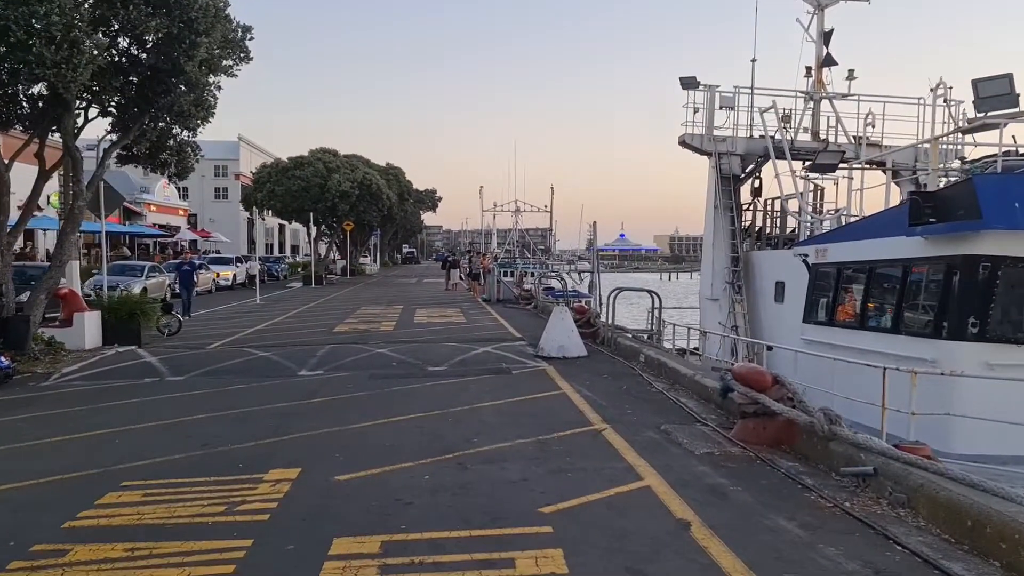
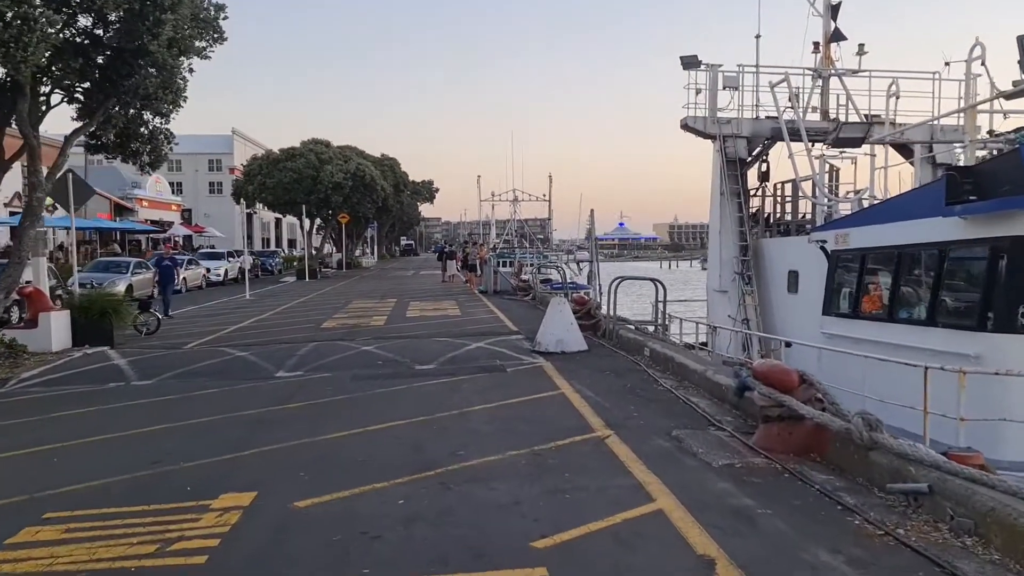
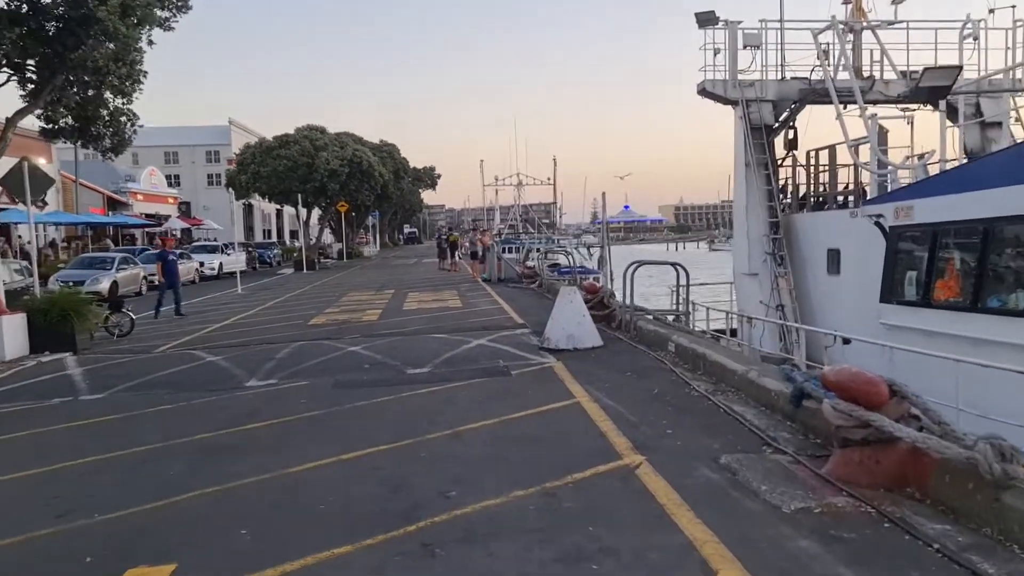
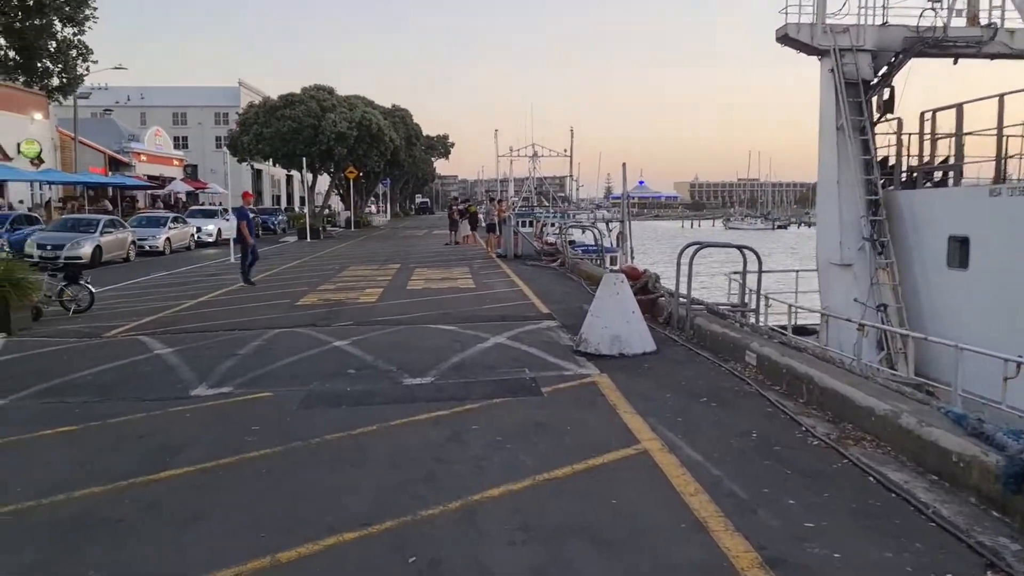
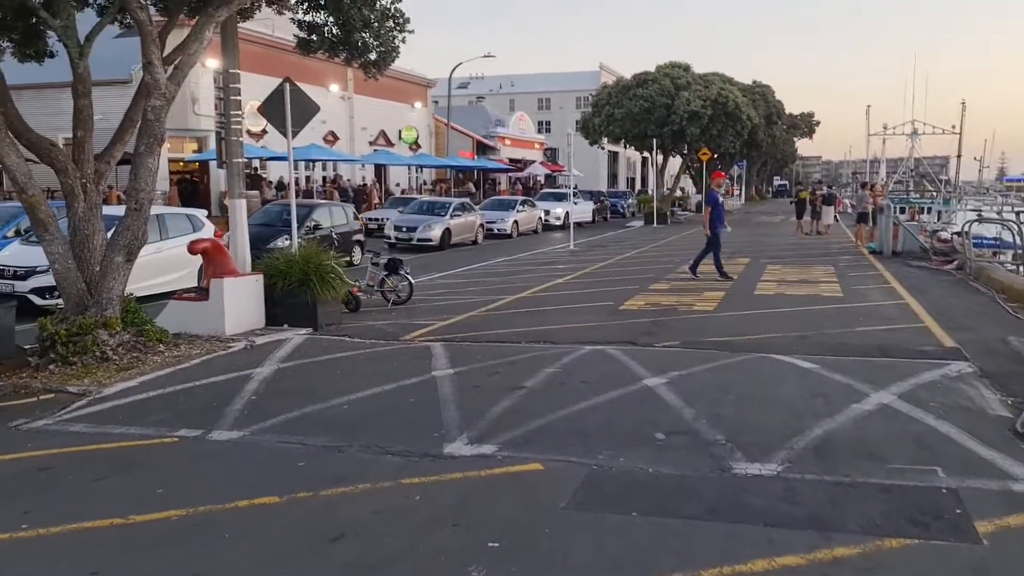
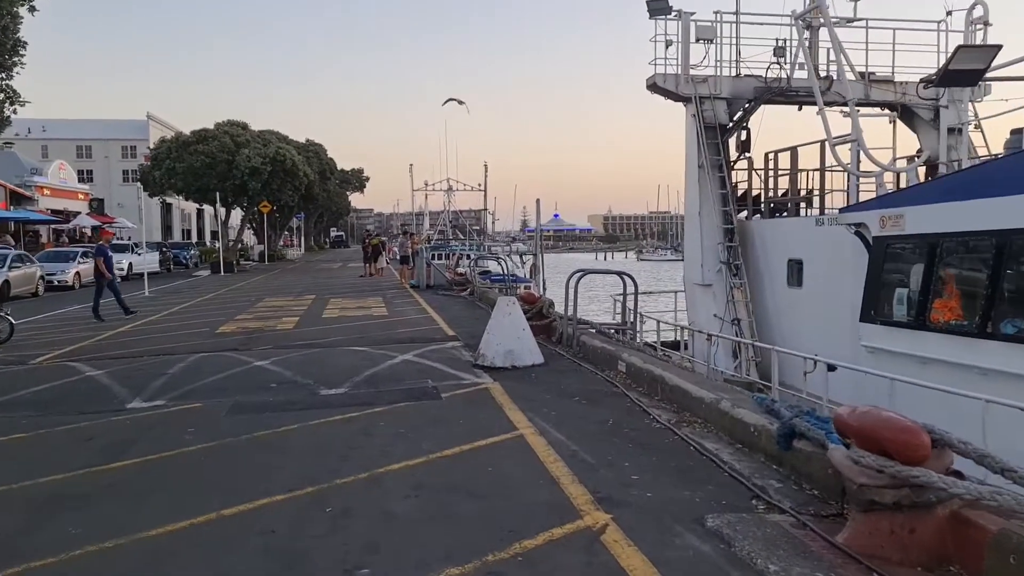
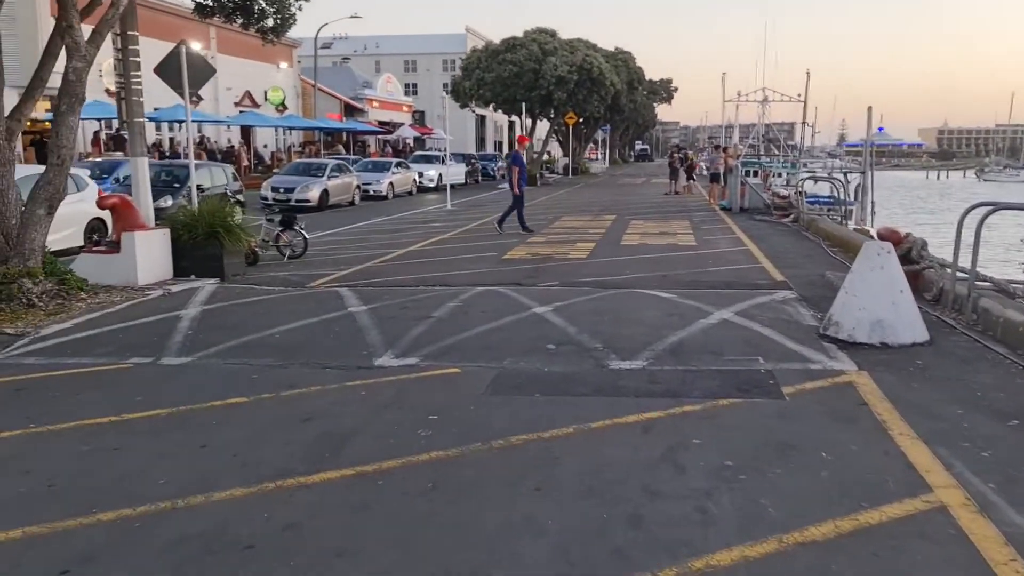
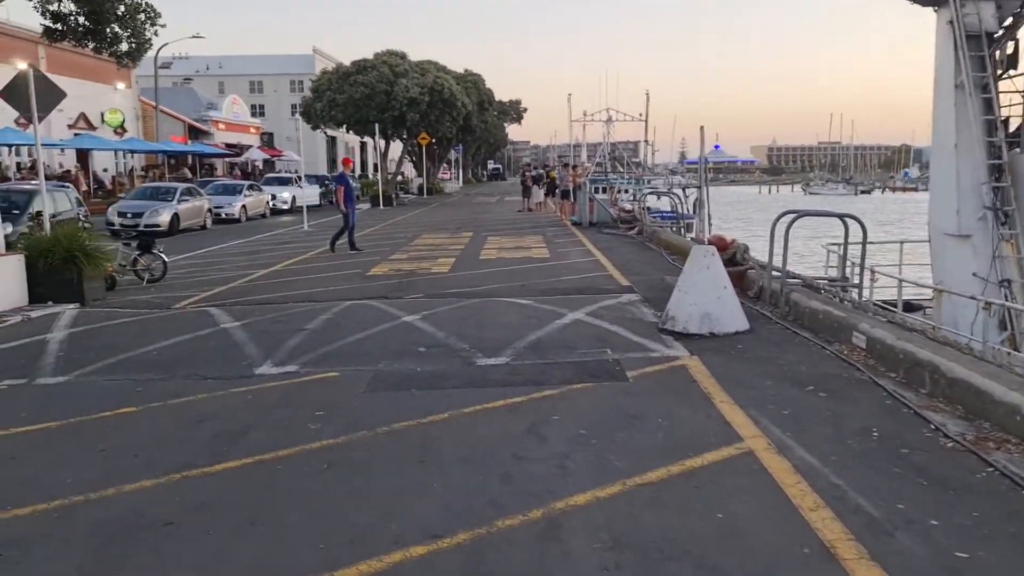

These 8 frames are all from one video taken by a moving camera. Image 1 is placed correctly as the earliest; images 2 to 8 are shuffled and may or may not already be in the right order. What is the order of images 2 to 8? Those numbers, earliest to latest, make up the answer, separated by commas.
2, 3, 6, 4, 8, 7, 5
